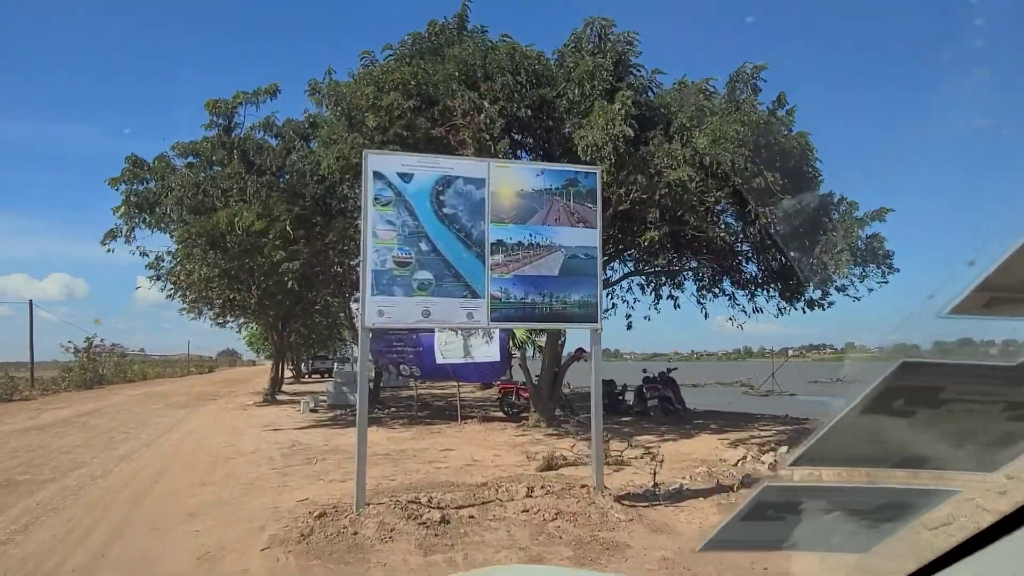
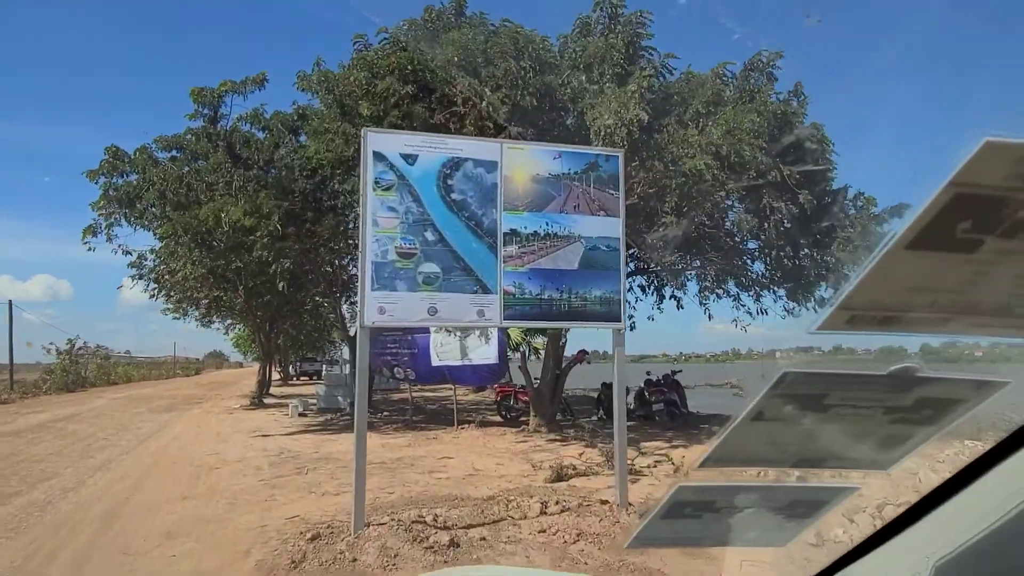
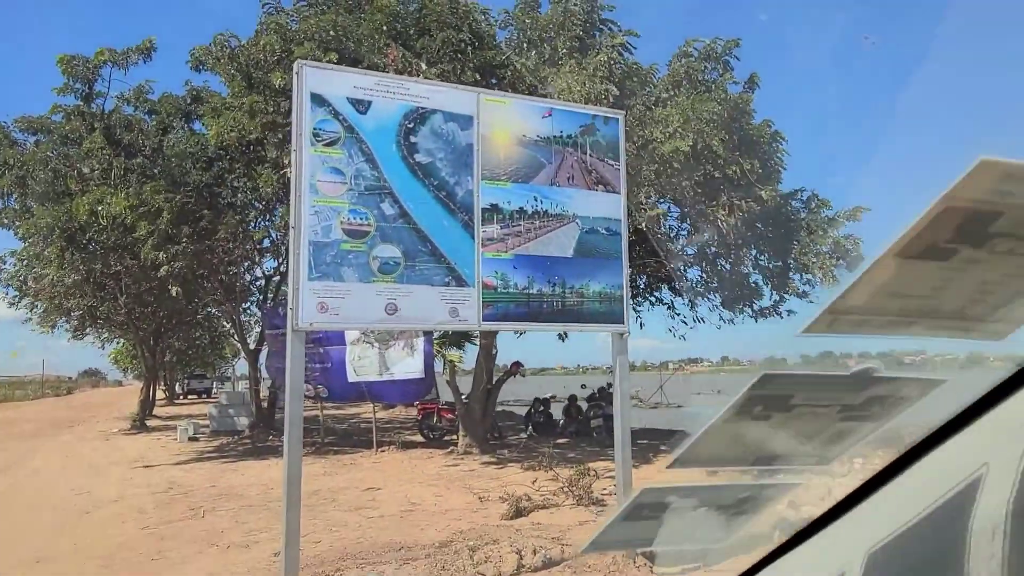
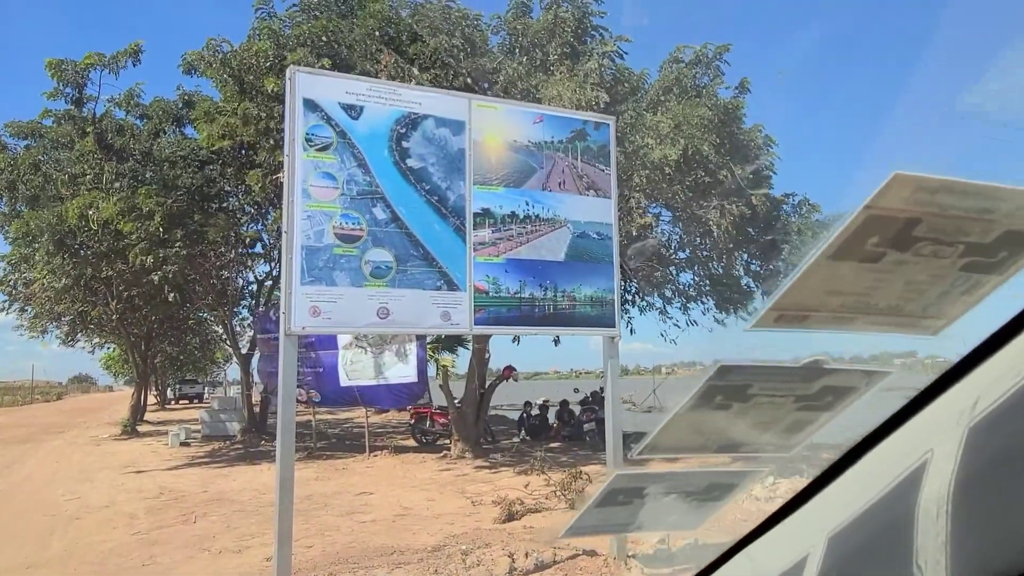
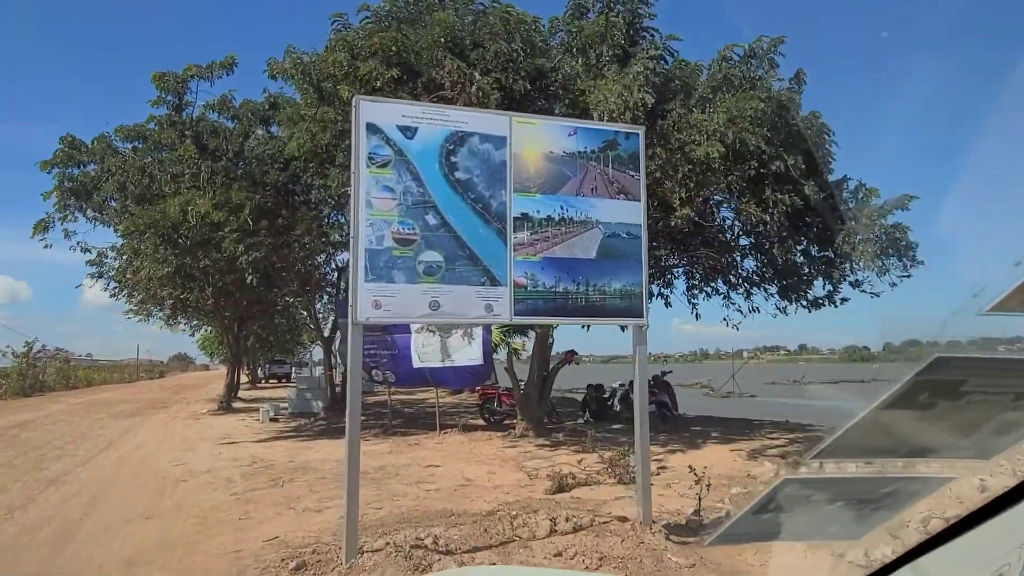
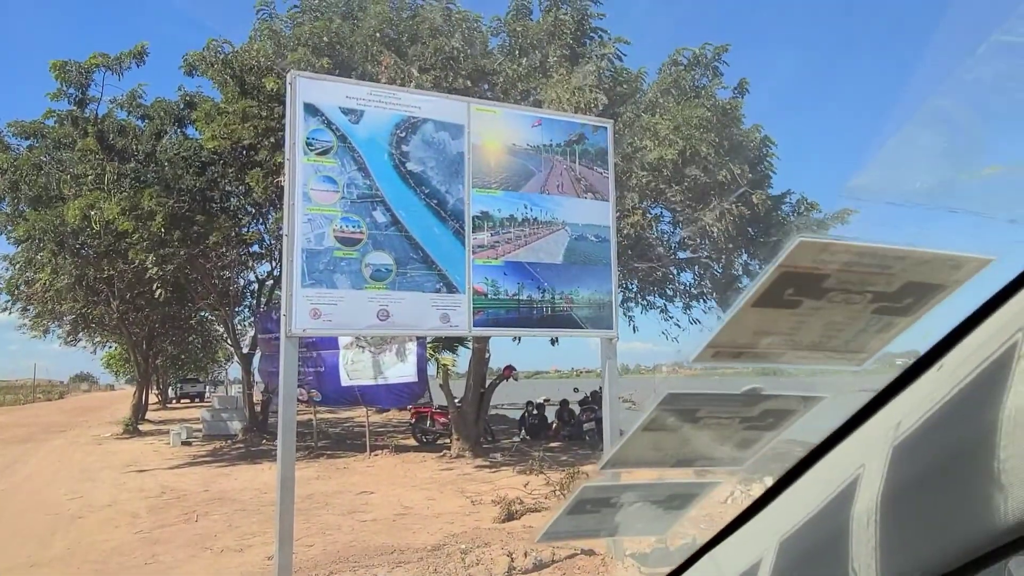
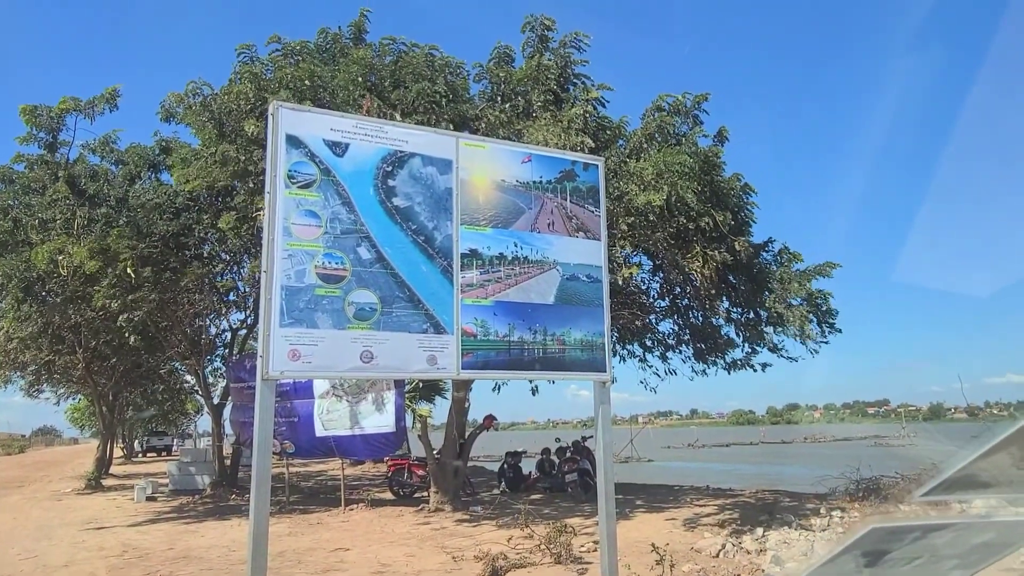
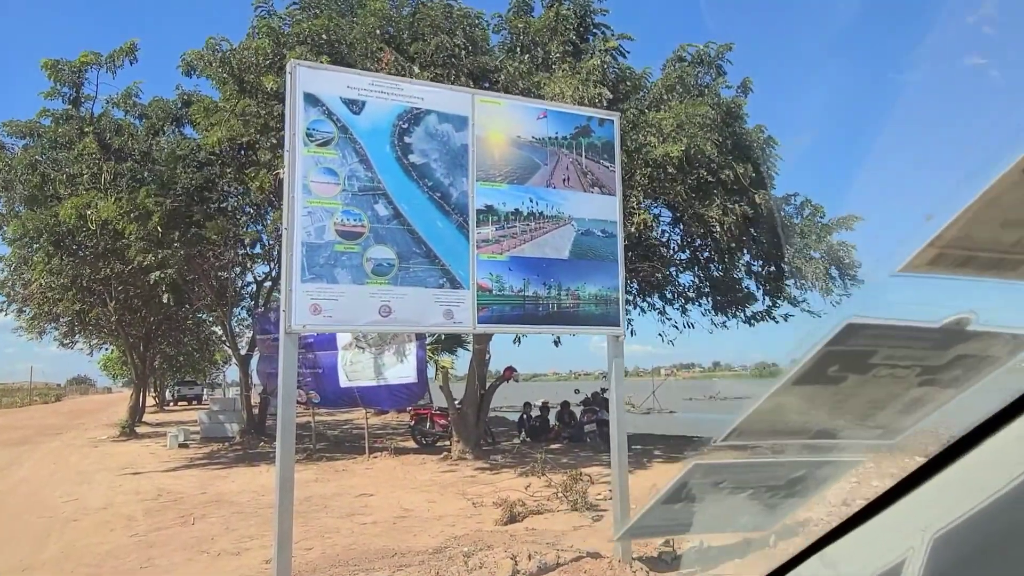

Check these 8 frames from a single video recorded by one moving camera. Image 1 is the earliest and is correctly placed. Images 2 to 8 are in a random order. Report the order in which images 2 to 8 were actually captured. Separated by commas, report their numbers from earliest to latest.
2, 5, 3, 6, 4, 8, 7
